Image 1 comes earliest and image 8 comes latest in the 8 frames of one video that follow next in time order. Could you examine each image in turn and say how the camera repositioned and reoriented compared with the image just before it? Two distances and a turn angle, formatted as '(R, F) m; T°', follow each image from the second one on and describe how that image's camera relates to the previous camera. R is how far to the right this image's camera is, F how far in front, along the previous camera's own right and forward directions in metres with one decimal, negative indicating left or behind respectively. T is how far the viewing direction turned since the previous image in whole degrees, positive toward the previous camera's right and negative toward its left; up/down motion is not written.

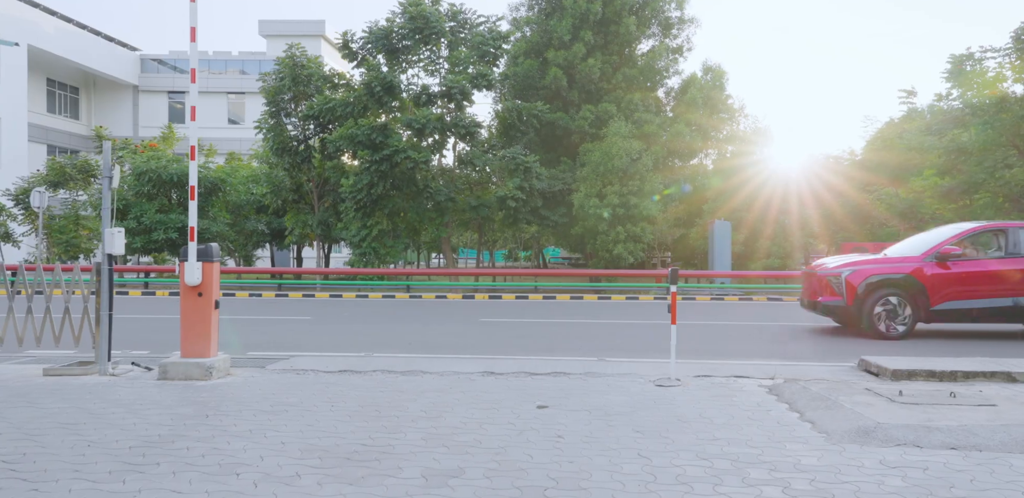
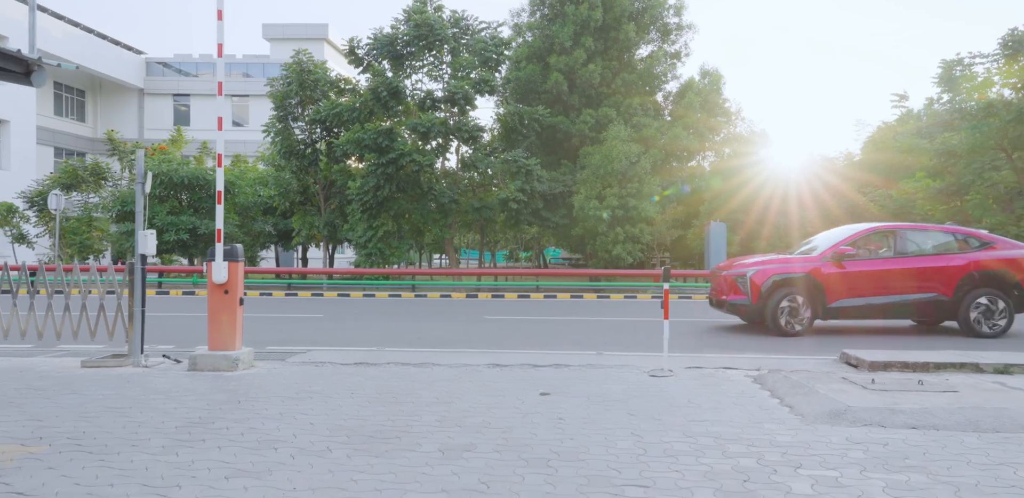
(0.0, -0.6) m; 0°
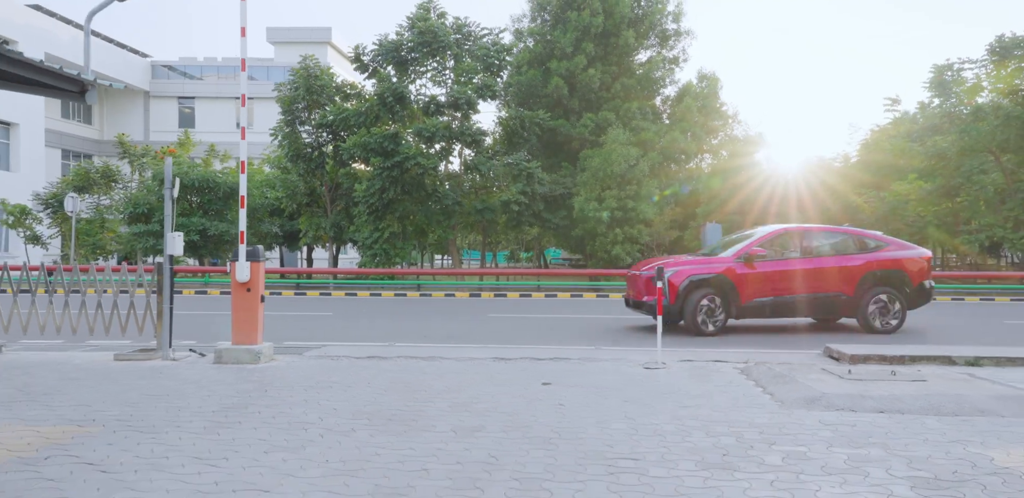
(0.0, -0.6) m; 0°
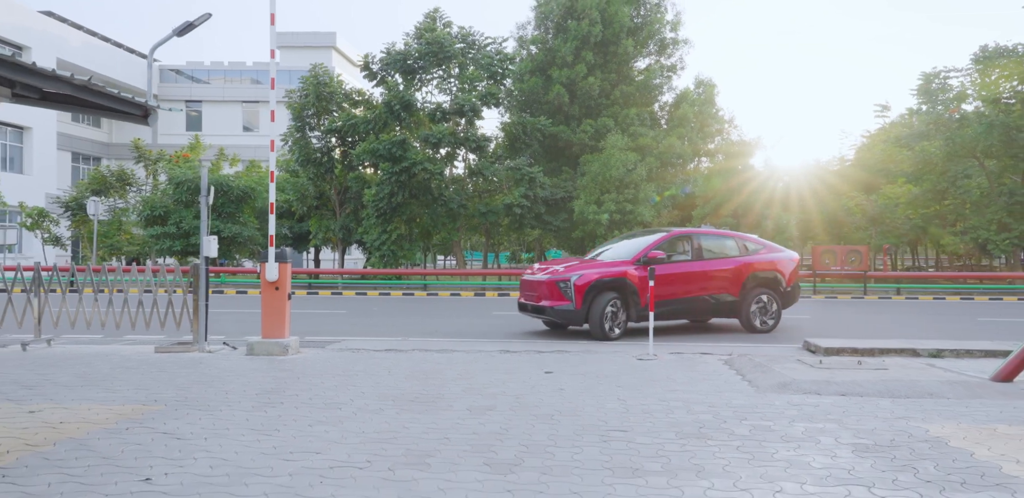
(-0.1, -0.9) m; 0°
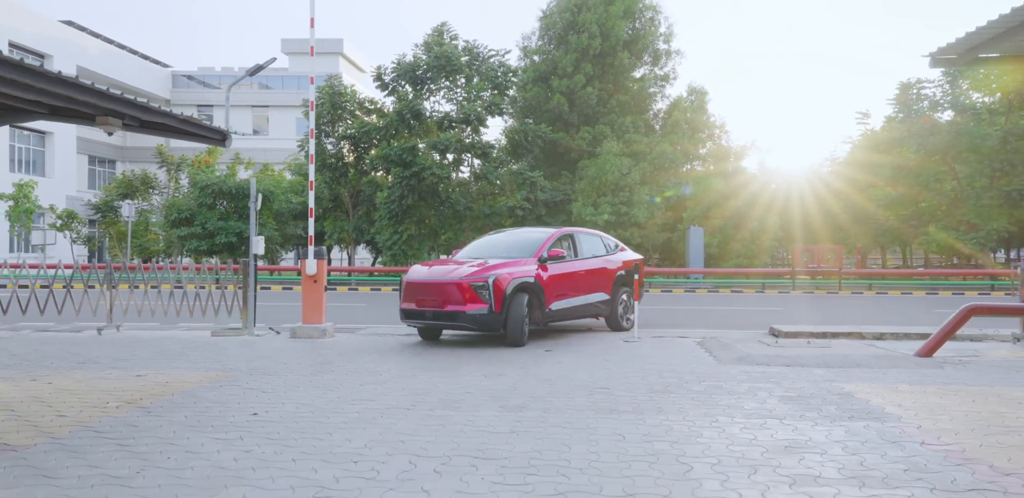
(-0.1, -1.7) m; 0°
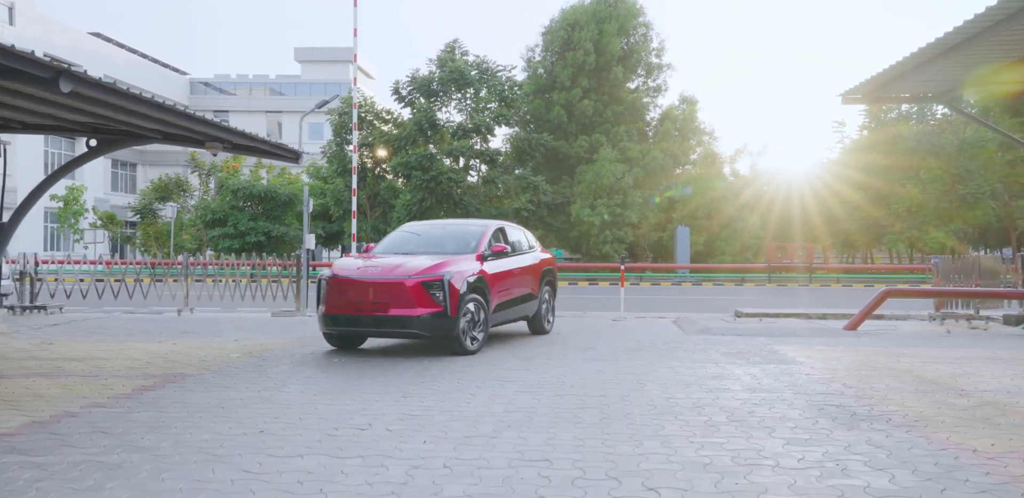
(-0.1, -2.5) m; 0°
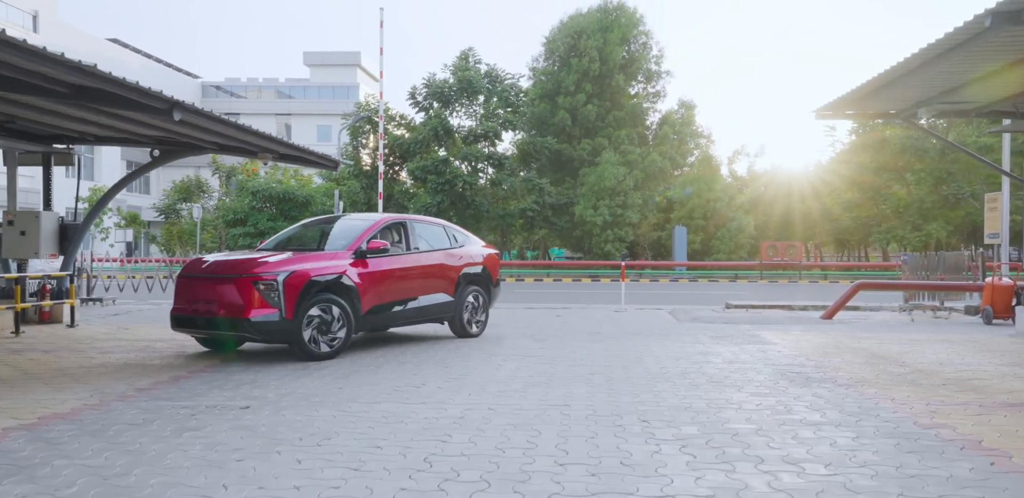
(-0.2, -1.5) m; 0°
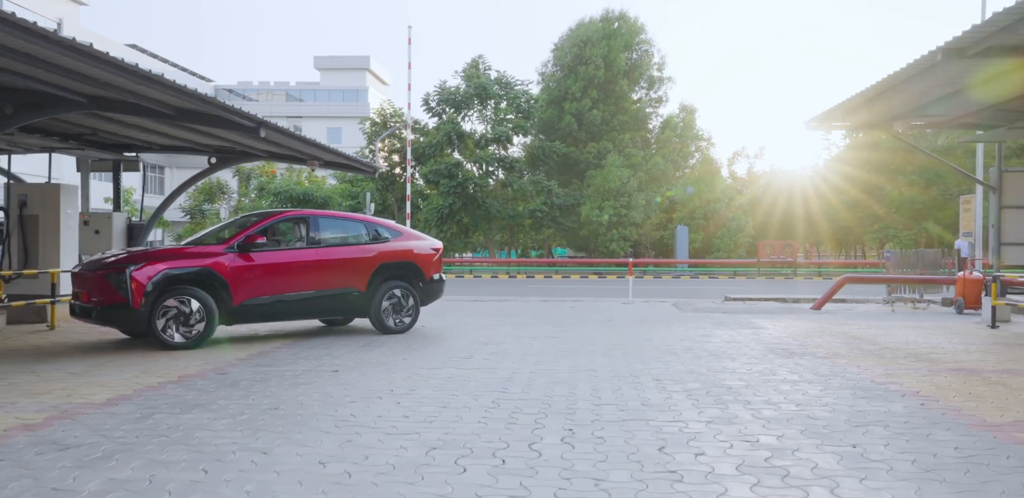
(-0.3, -1.4) m; 0°
